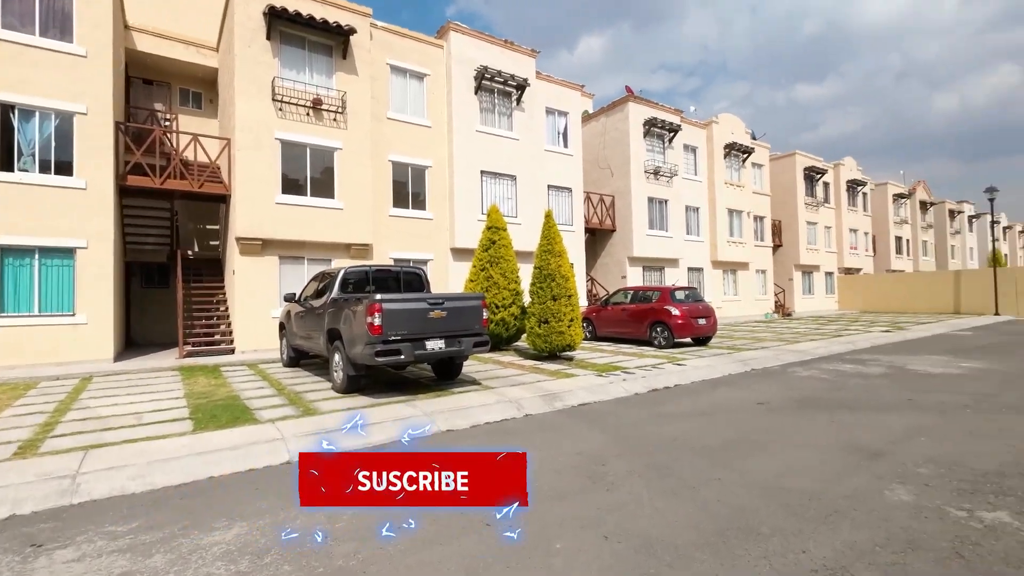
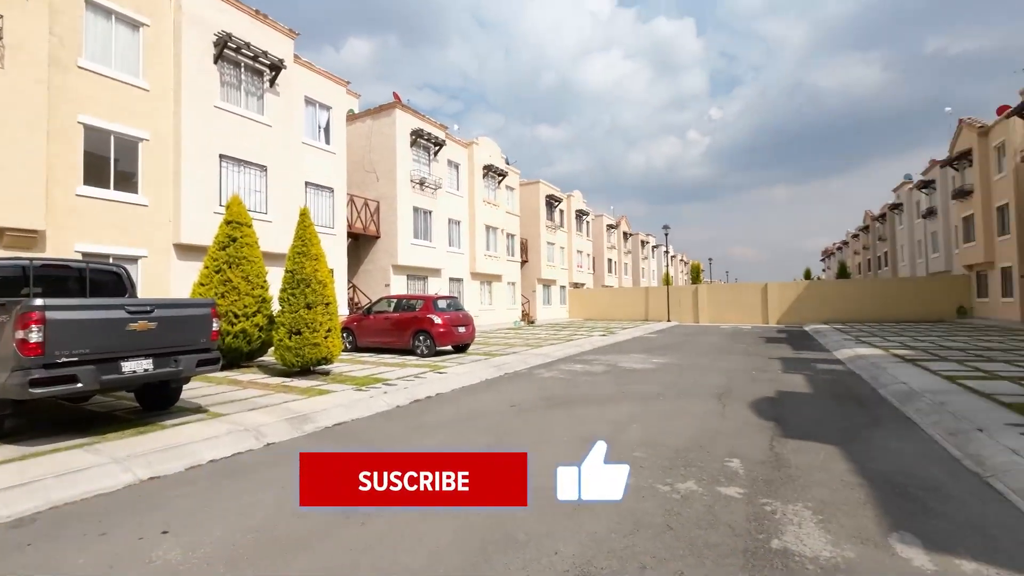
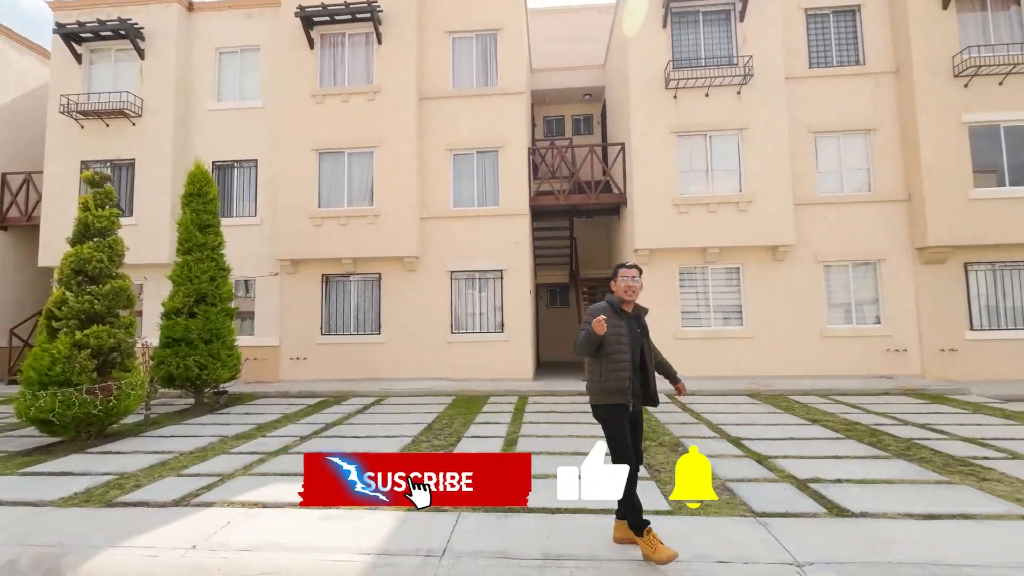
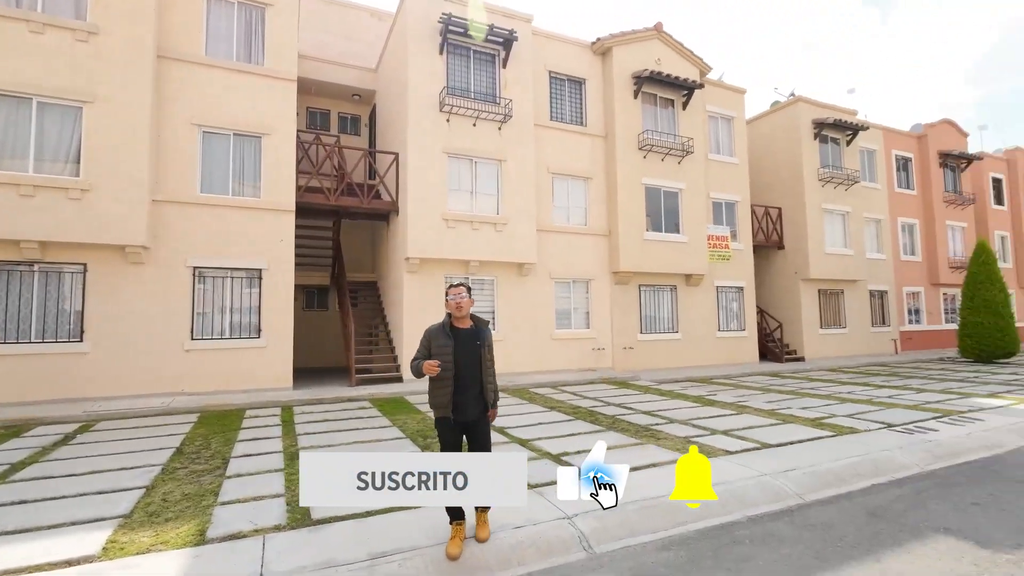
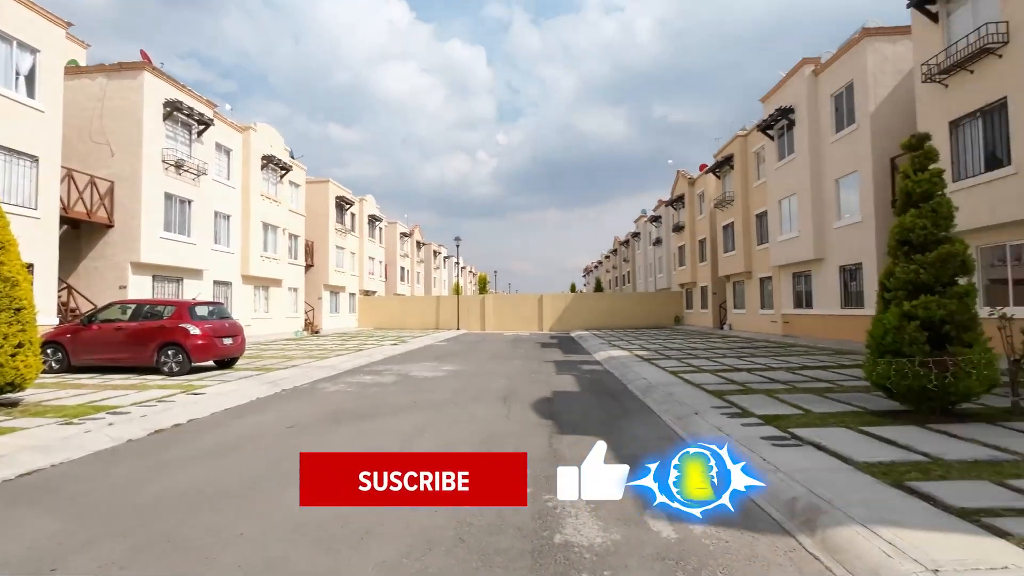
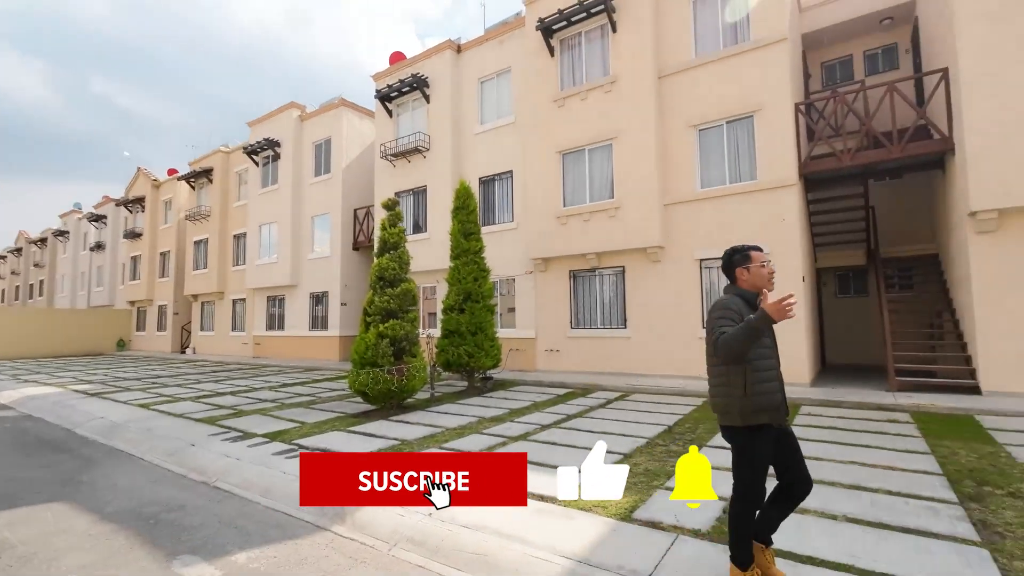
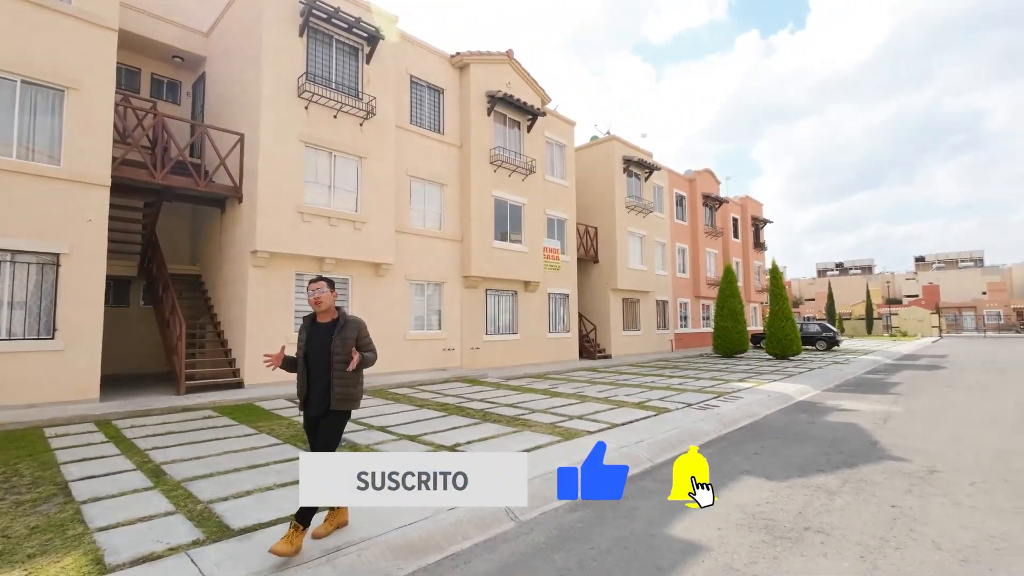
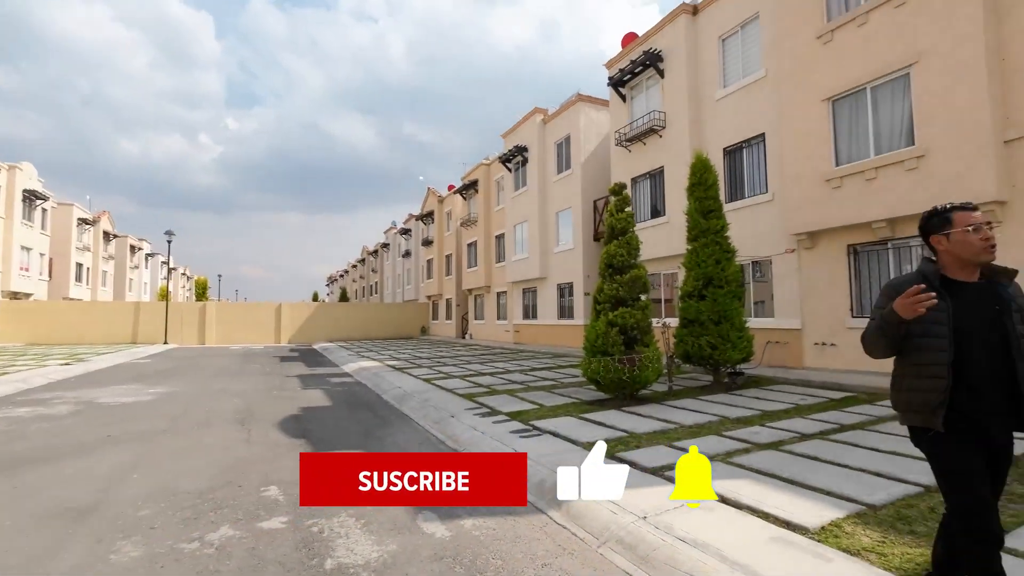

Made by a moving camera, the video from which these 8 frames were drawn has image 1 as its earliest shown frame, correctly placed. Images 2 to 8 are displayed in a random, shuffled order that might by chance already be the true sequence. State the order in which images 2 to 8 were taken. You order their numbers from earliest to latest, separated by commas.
2, 5, 8, 6, 3, 4, 7
